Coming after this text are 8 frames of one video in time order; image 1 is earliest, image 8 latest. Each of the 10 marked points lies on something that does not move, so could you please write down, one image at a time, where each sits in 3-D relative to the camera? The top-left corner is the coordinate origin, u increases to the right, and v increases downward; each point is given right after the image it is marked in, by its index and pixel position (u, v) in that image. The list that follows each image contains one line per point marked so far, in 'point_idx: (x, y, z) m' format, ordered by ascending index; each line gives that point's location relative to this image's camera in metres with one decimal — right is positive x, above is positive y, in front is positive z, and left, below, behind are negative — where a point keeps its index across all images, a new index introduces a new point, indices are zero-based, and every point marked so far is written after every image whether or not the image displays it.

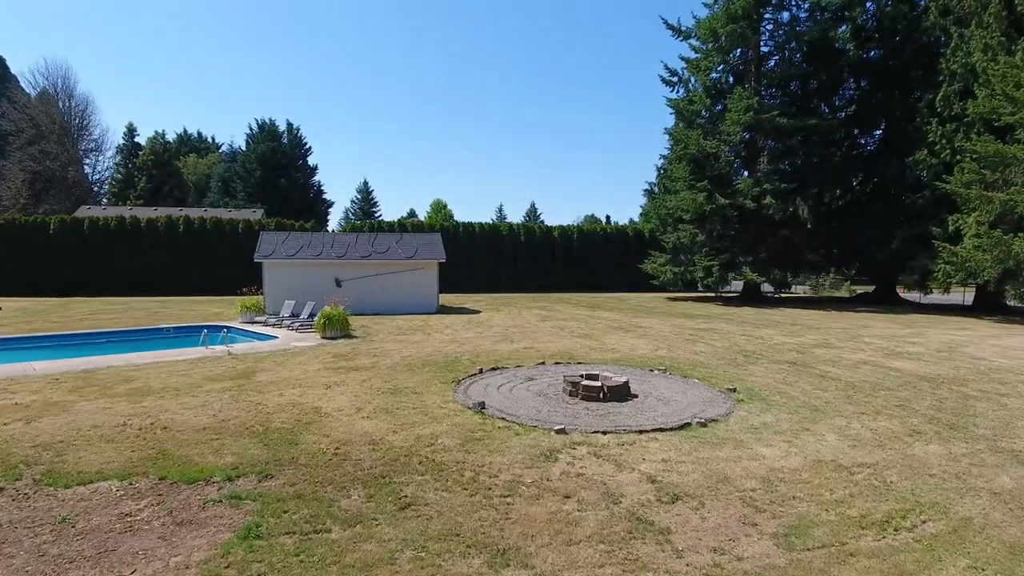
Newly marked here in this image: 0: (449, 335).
0: (-1.4, -1.1, +14.9) m
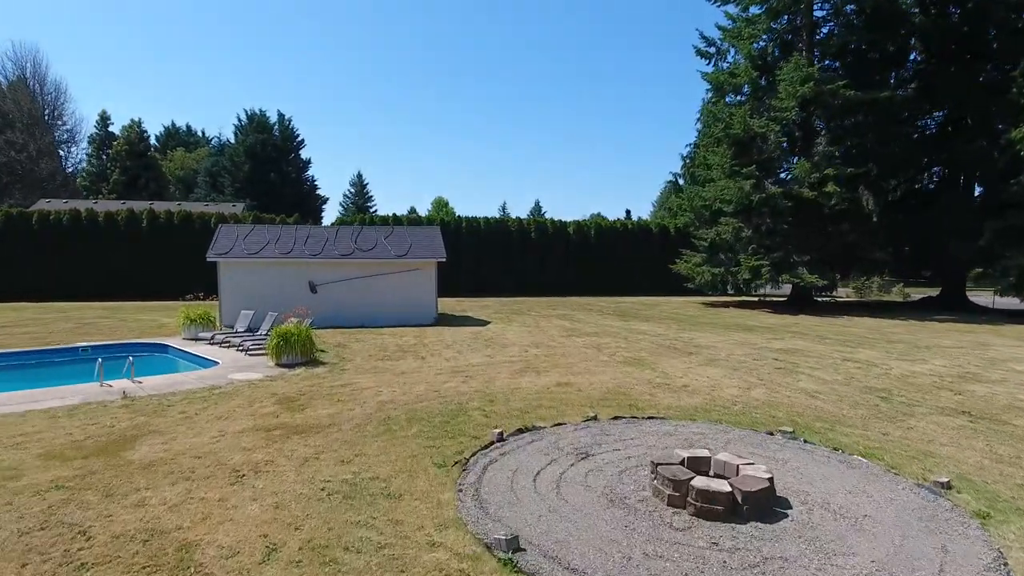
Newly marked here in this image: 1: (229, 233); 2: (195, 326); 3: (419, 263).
0: (-1.0, -1.3, +11.0) m
1: (-7.4, +1.4, +16.9) m
2: (-6.8, -0.8, +13.8) m
3: (-2.4, +0.7, +16.8) m
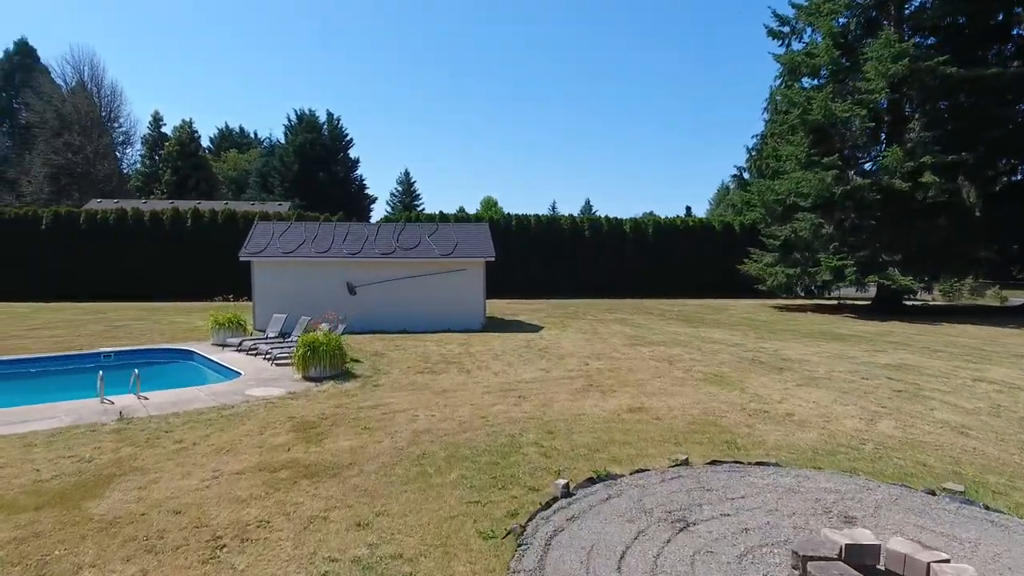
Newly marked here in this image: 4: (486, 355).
0: (-0.2, -1.3, +9.4) m
1: (-6.1, +1.4, +15.8) m
2: (-5.7, -0.8, +12.7) m
3: (-1.1, +0.6, +15.4) m
4: (-0.5, -1.2, +11.2) m
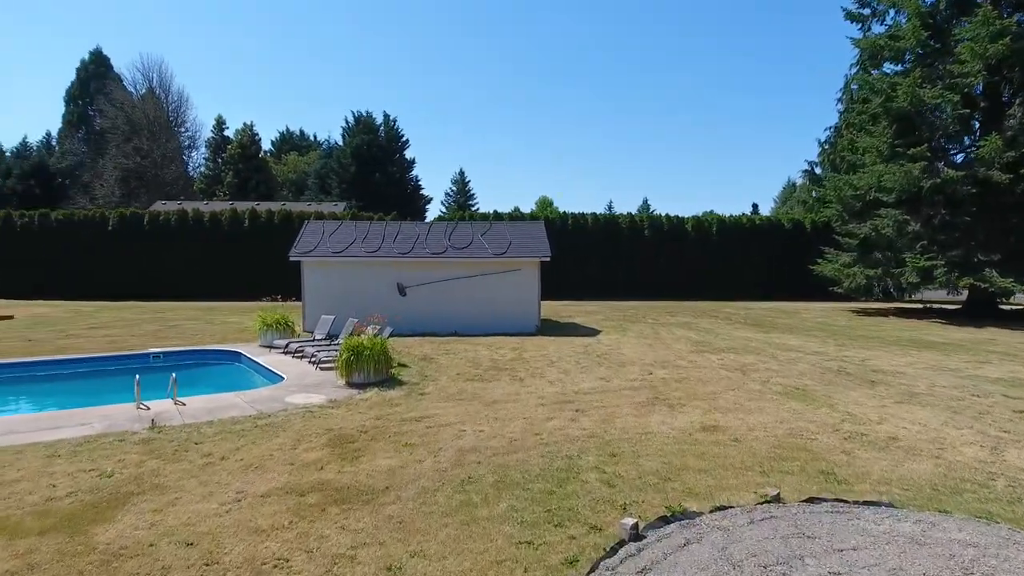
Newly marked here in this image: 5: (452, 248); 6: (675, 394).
0: (+0.6, -1.3, +8.7) m
1: (-4.8, +1.4, +15.6) m
2: (-4.6, -0.8, +12.4) m
3: (+0.2, +0.6, +14.7) m
4: (+0.5, -1.2, +10.4) m
5: (-1.4, +0.9, +14.8) m
6: (+2.1, -1.4, +8.3) m
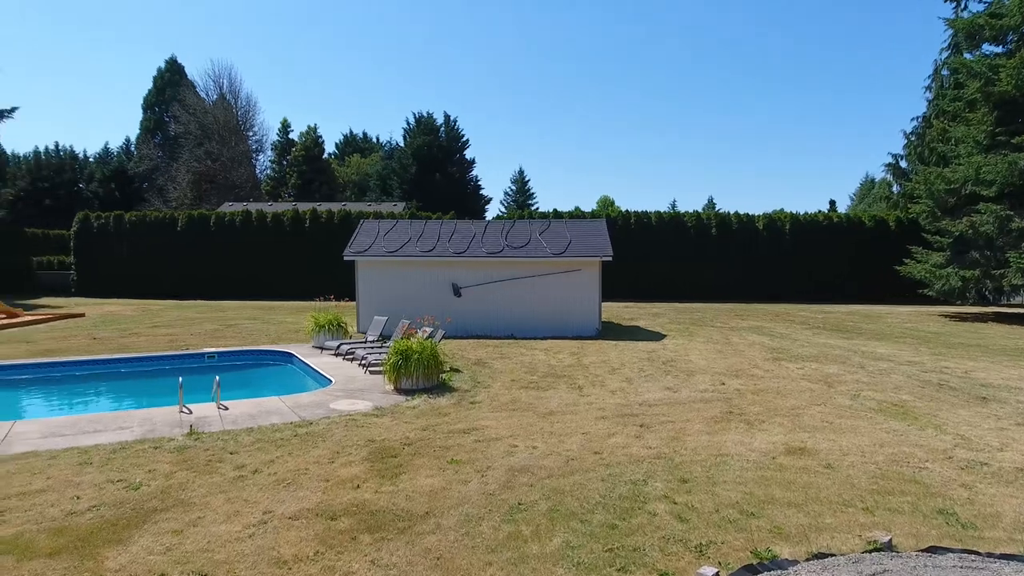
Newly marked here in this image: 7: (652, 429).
0: (+1.3, -1.3, +8.0) m
1: (-3.4, +1.4, +15.3) m
2: (-3.5, -0.8, +12.1) m
3: (+1.4, +0.6, +14.0) m
4: (+1.3, -1.2, +9.7) m
5: (-0.1, +0.9, +14.2) m
6: (+2.8, -1.4, +7.4) m
7: (+1.4, -1.4, +6.5) m
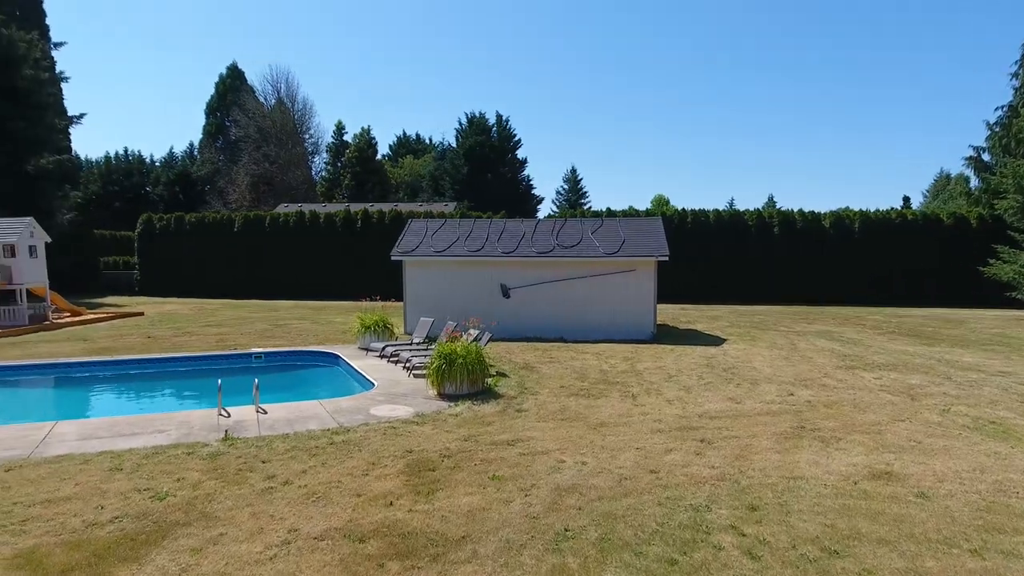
0: (+1.9, -1.4, +7.4) m
1: (-2.2, +1.4, +15.1) m
2: (-2.6, -0.9, +11.9) m
3: (+2.5, +0.5, +13.4) m
4: (+2.0, -1.2, +9.1) m
5: (+1.0, +0.9, +13.7) m
6: (+3.3, -1.4, +6.7) m
7: (+1.9, -1.4, +5.9) m
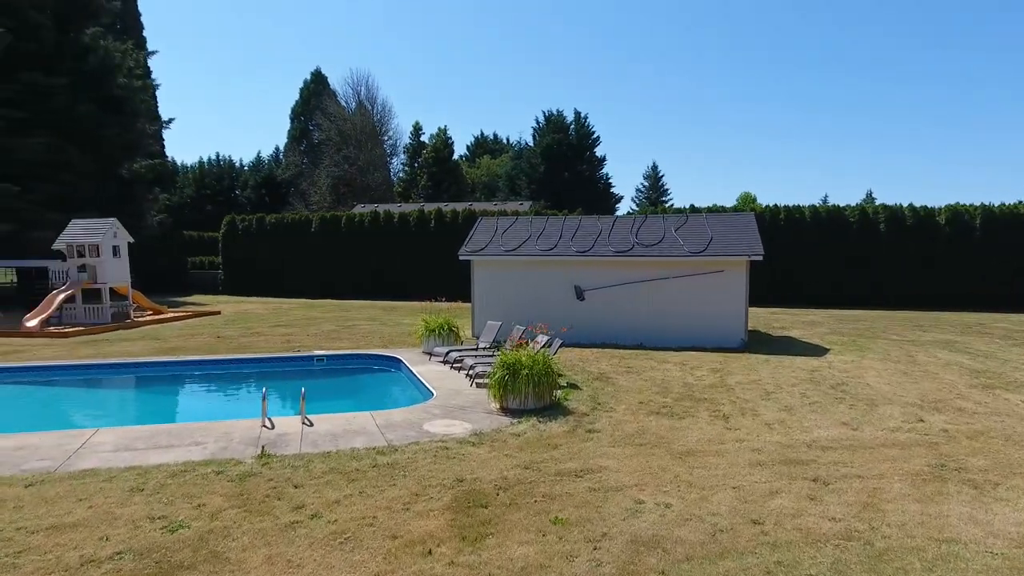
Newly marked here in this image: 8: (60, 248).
0: (+2.6, -1.4, +6.2) m
1: (-0.5, +1.4, +14.3) m
2: (-1.4, -0.9, +11.3) m
3: (+3.9, +0.5, +12.1) m
4: (+2.9, -1.3, +7.9) m
5: (+2.5, +0.8, +12.6) m
6: (+3.9, -1.5, +5.4) m
7: (+2.4, -1.5, +4.8) m
8: (-10.6, +0.9, +15.2) m
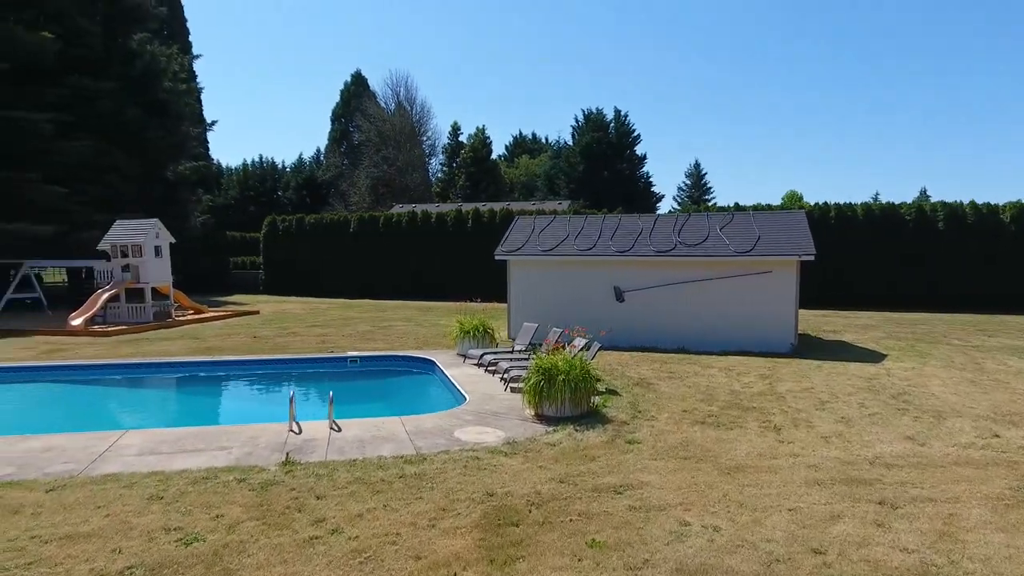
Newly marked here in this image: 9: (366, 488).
0: (+2.9, -1.4, +5.7) m
1: (+0.3, +1.4, +14.0) m
2: (-0.7, -0.9, +11.0) m
3: (+4.6, +0.5, +11.5) m
4: (+3.3, -1.3, +7.4) m
5: (+3.2, +0.8, +12.1) m
6: (+4.1, -1.5, +4.8) m
7: (+2.6, -1.5, +4.3) m
8: (-9.7, +1.0, +15.4) m
9: (-1.1, -1.5, +4.9) m
